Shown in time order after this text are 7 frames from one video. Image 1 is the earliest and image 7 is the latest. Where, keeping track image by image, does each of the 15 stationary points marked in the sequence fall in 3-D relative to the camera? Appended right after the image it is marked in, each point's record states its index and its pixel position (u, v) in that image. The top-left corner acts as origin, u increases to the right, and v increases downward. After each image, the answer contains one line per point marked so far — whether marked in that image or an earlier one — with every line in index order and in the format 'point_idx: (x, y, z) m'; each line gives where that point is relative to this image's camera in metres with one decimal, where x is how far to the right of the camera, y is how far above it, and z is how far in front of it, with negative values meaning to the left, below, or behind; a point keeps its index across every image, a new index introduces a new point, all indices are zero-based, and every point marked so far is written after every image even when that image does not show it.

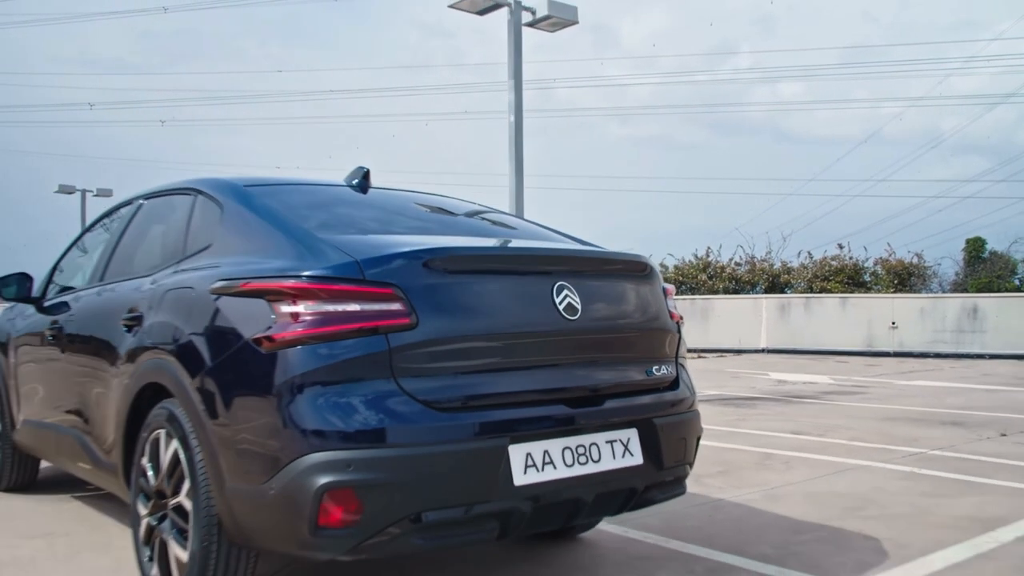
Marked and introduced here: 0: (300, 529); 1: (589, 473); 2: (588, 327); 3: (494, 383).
0: (-0.7, -0.8, +2.7) m
1: (+0.3, -0.7, +3.1) m
2: (+0.3, -0.1, +3.2) m
3: (-0.1, -0.3, +2.9) m
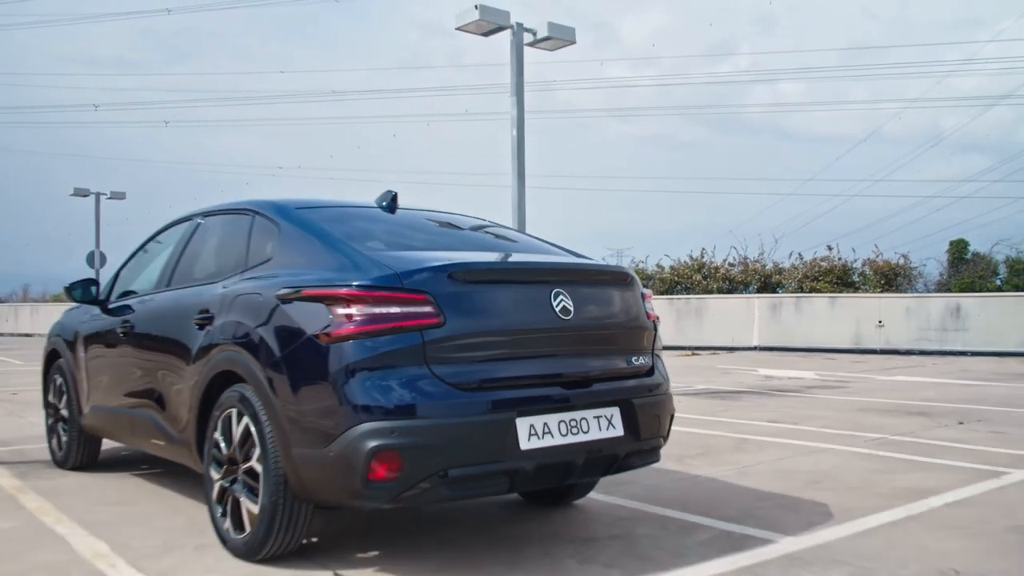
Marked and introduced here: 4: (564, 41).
0: (-0.7, -0.8, +3.5) m
1: (+0.3, -0.7, +3.8) m
2: (+0.3, -0.2, +4.0) m
3: (0.0, -0.3, +3.7) m
4: (+0.7, +3.1, +10.7) m
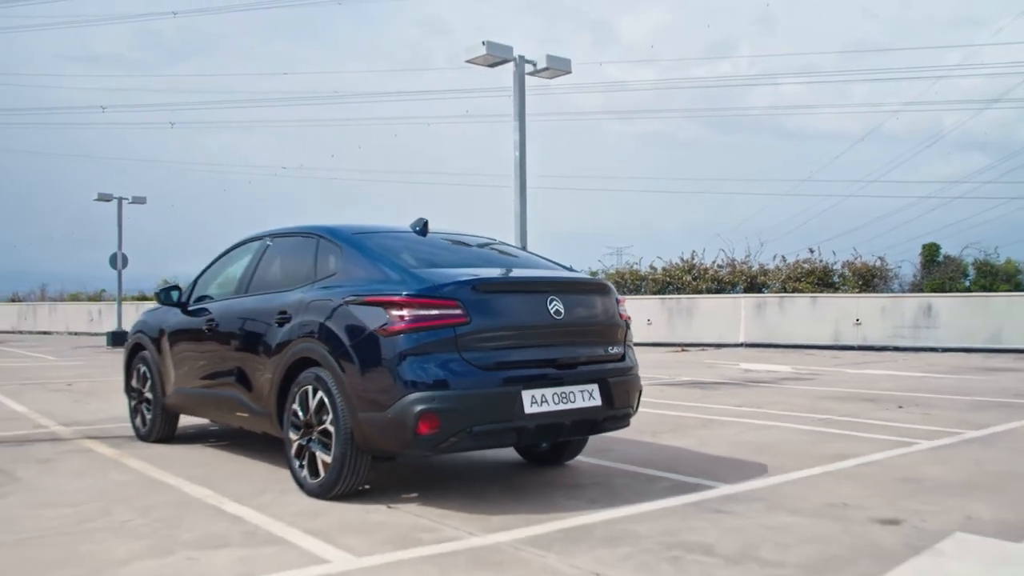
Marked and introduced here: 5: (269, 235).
0: (-0.6, -0.8, +4.8) m
1: (+0.3, -0.7, +5.2) m
2: (+0.4, -0.2, +5.3) m
3: (0.0, -0.4, +5.1) m
4: (+0.7, +3.1, +12.0) m
5: (-1.9, +0.4, +6.7) m
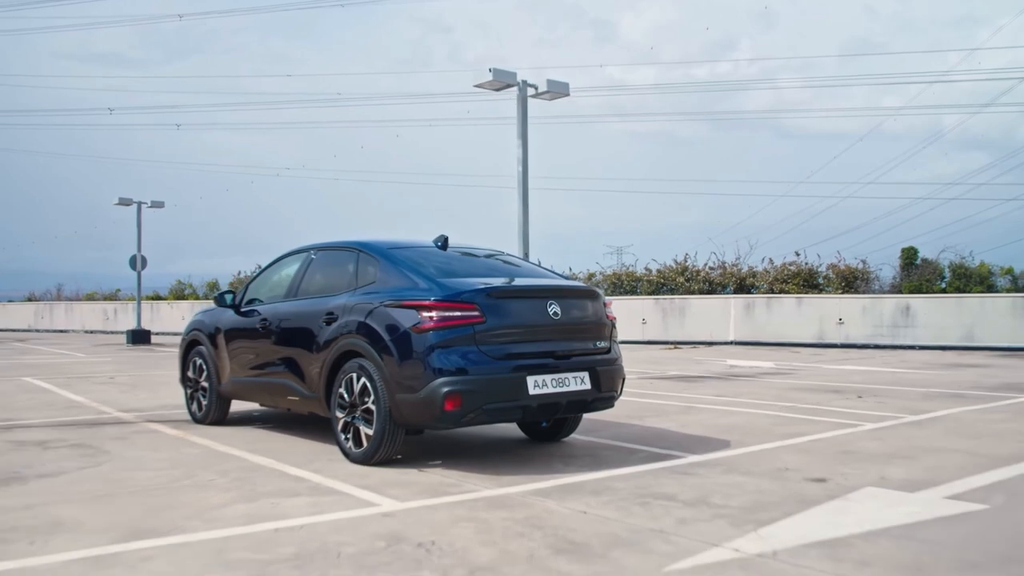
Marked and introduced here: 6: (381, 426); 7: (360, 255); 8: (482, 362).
0: (-0.6, -0.9, +6.1) m
1: (+0.4, -0.8, +6.4) m
2: (+0.4, -0.3, +6.6) m
3: (0.0, -0.4, +6.3) m
4: (+0.7, +3.0, +13.3) m
5: (-1.9, +0.4, +8.0) m
6: (-1.0, -1.0, +6.4) m
7: (-1.3, +0.3, +7.3) m
8: (-0.2, -0.5, +6.1) m
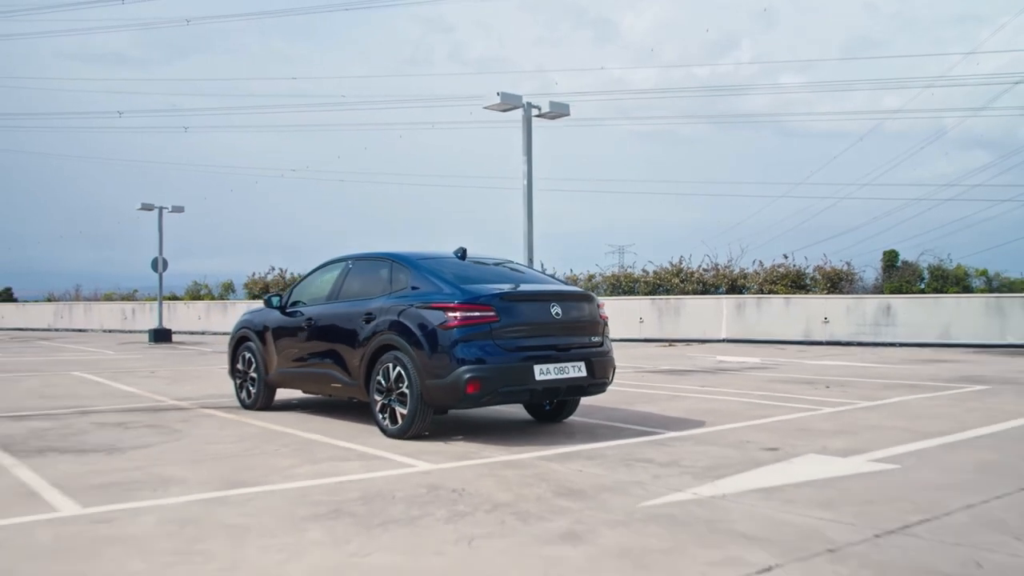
0: (-0.5, -0.9, +7.4) m
1: (+0.5, -0.8, +7.8) m
2: (+0.5, -0.3, +7.9) m
3: (+0.1, -0.5, +7.6) m
4: (+0.8, +3.0, +14.6) m
5: (-1.8, +0.3, +9.3) m
6: (-0.9, -1.1, +7.7) m
7: (-1.2, +0.3, +8.7) m
8: (-0.1, -0.6, +7.5) m
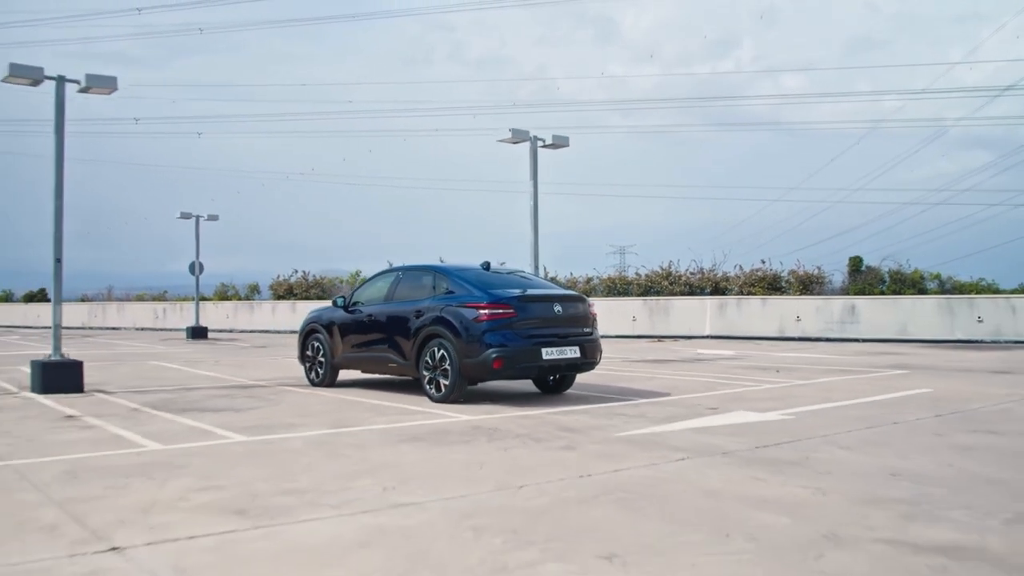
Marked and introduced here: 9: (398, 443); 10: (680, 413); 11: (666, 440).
0: (-0.3, -1.0, +10.3) m
1: (+0.6, -0.9, +10.6) m
2: (+0.7, -0.4, +10.8) m
3: (+0.3, -0.5, +10.5) m
4: (+1.0, +2.9, +17.5) m
5: (-1.6, +0.3, +12.2) m
6: (-0.7, -1.1, +10.6) m
7: (-1.1, +0.2, +11.5) m
8: (0.0, -0.6, +10.3) m
9: (-1.0, -1.4, +7.8) m
10: (+1.9, -1.4, +9.7) m
11: (+1.4, -1.4, +7.8) m
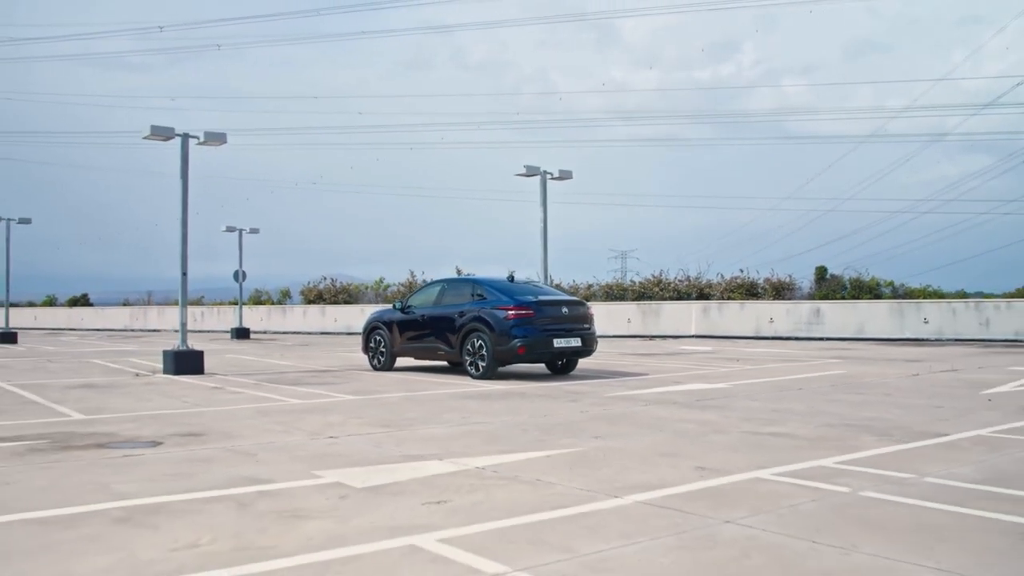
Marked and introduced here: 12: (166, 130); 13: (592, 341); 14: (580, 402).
0: (0.0, -1.1, +14.2) m
1: (+1.0, -1.0, +14.5) m
2: (+1.0, -0.5, +14.7) m
3: (+0.6, -0.7, +14.4) m
4: (+1.4, +2.8, +21.4) m
5: (-1.3, +0.1, +16.1) m
6: (-0.4, -1.3, +14.4) m
7: (-0.7, +0.1, +15.4) m
8: (+0.4, -0.7, +14.2) m
9: (-0.7, -1.5, +11.7) m
10: (+2.2, -1.5, +13.5) m
11: (+1.7, -1.5, +11.7) m
12: (-6.6, +3.0, +16.3) m
13: (+1.4, -1.0, +14.9) m
14: (+0.9, -1.5, +11.2) m
